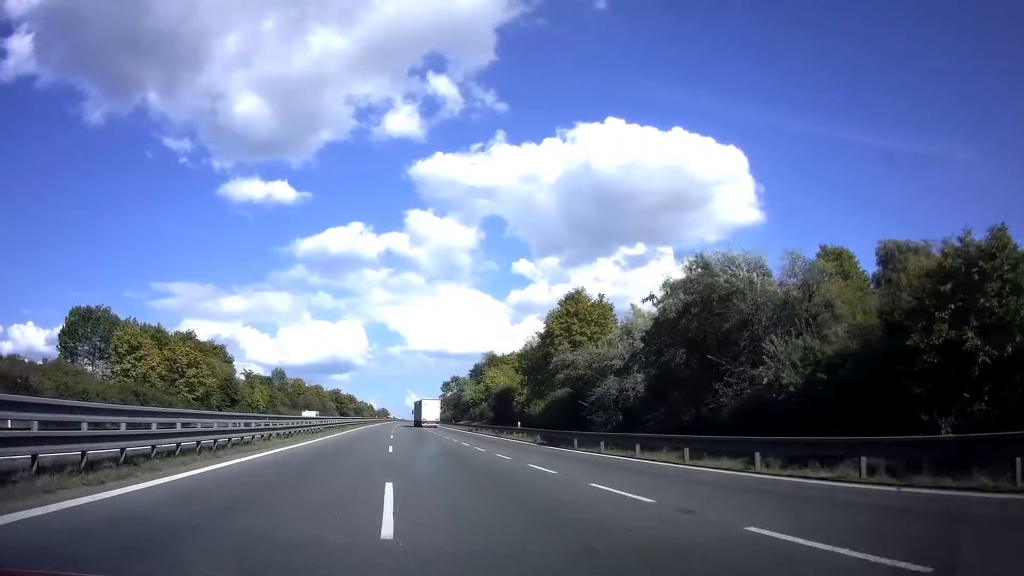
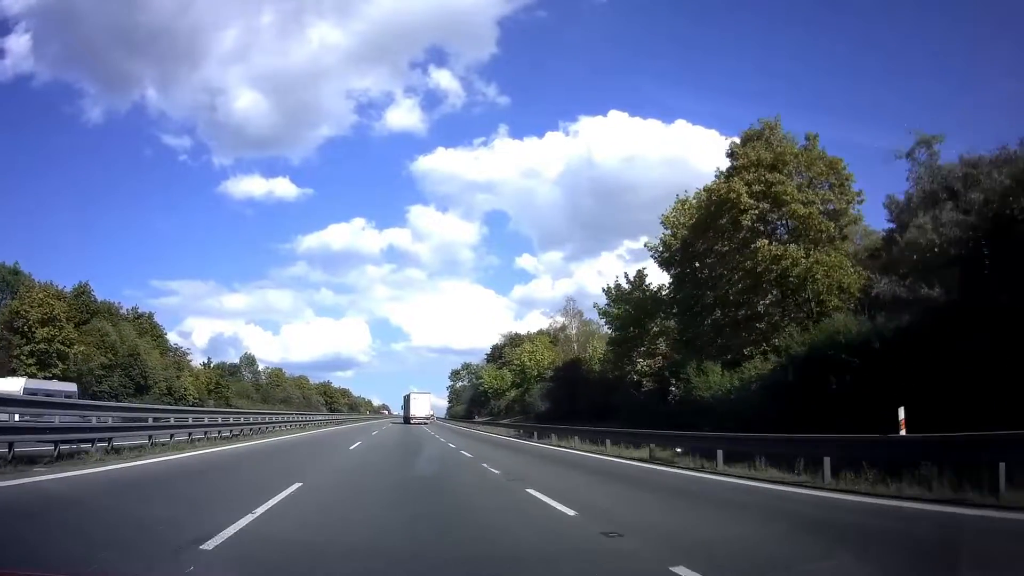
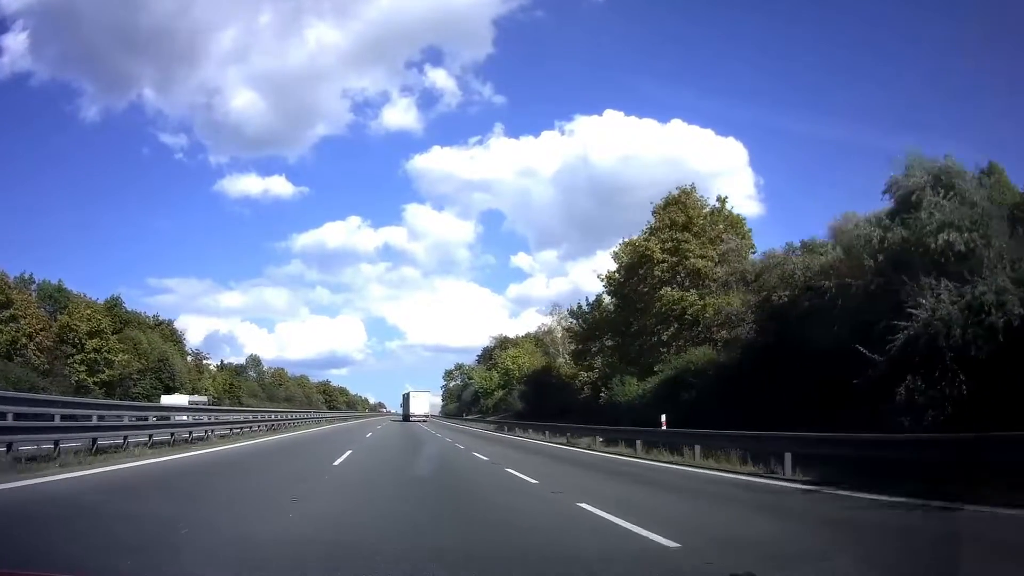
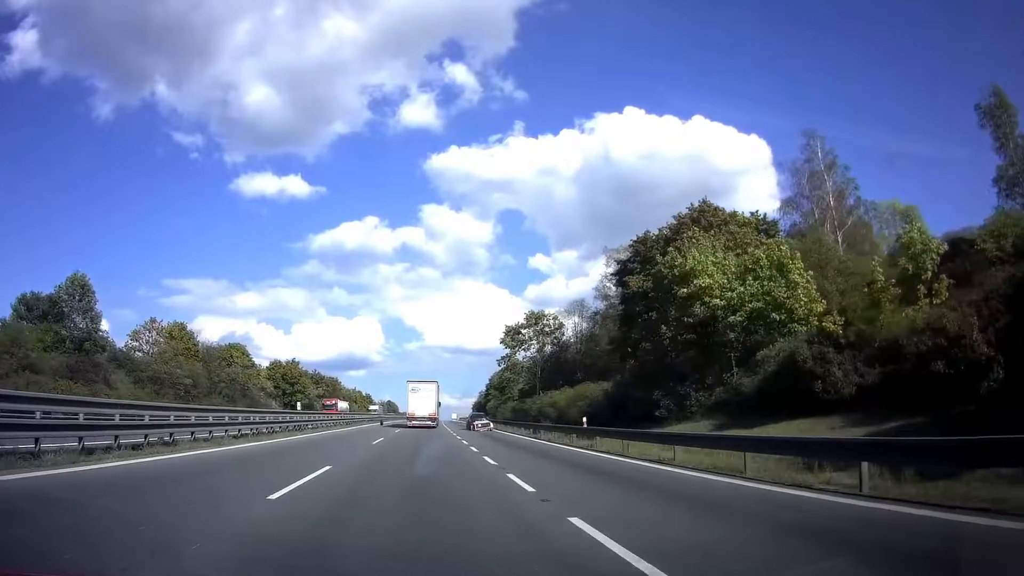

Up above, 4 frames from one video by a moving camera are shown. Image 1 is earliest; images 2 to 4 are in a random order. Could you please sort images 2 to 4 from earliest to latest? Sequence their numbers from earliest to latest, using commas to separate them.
3, 2, 4
